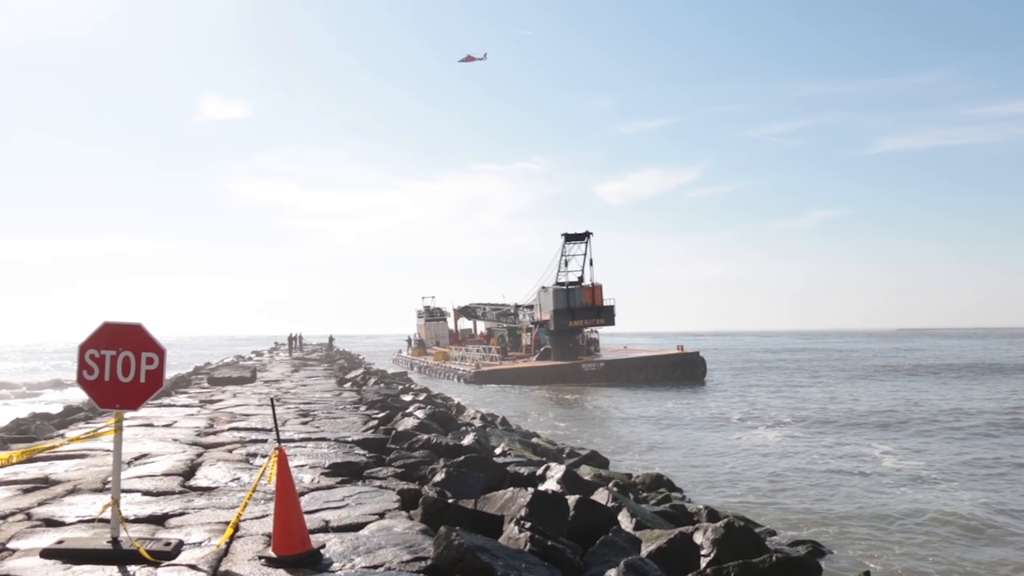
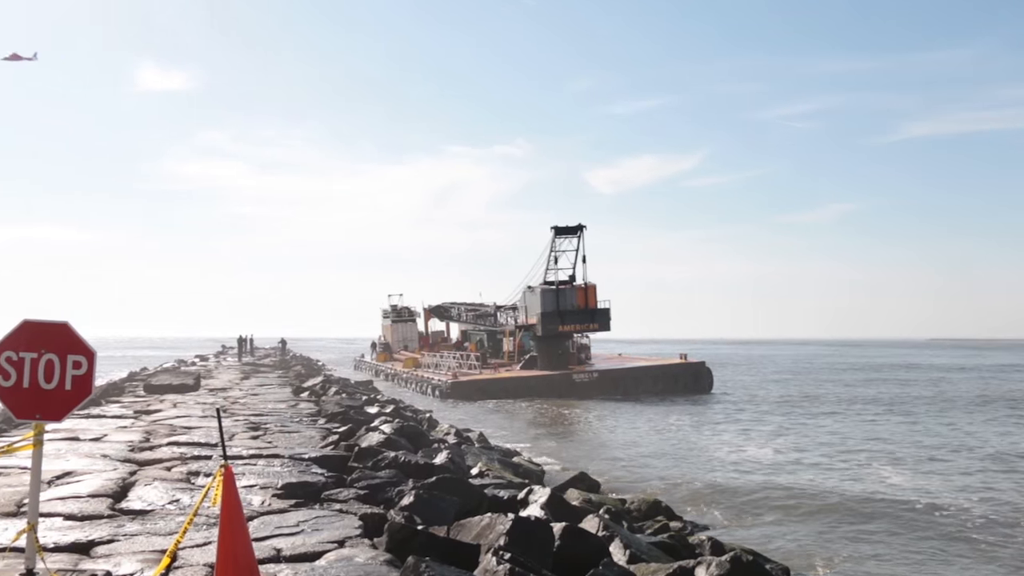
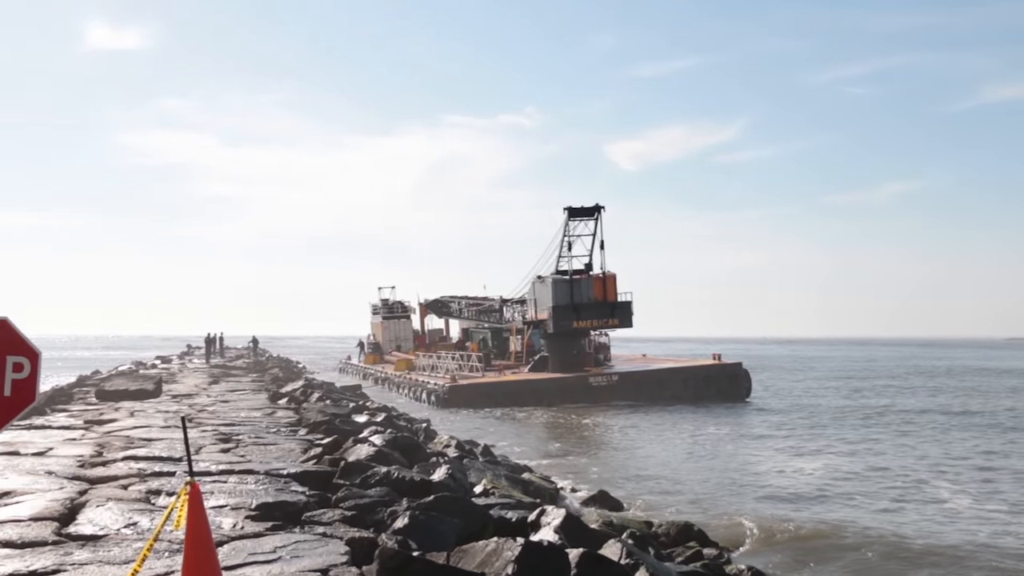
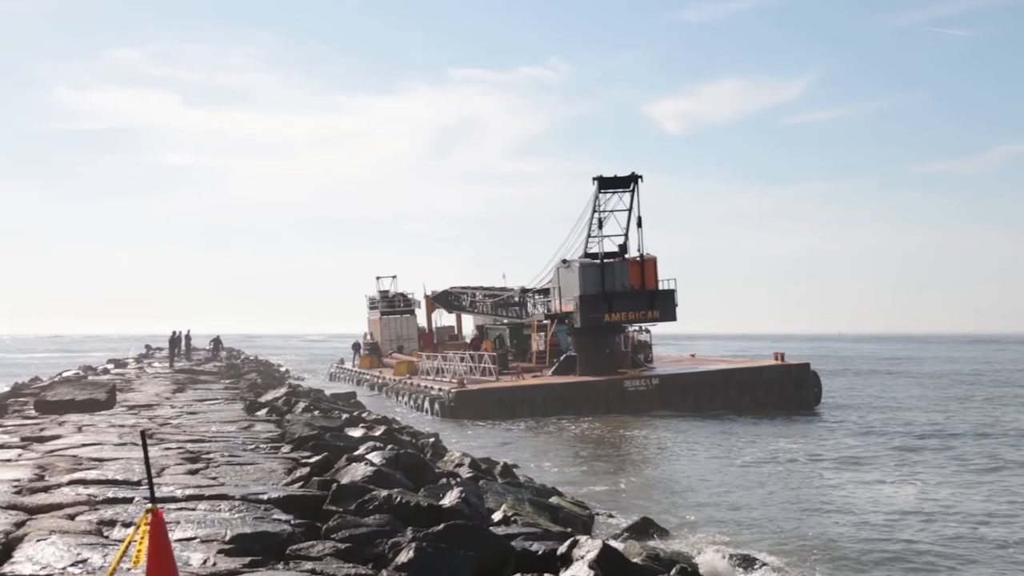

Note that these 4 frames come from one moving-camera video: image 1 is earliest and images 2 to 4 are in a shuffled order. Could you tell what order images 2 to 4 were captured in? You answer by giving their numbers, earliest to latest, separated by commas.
2, 3, 4
